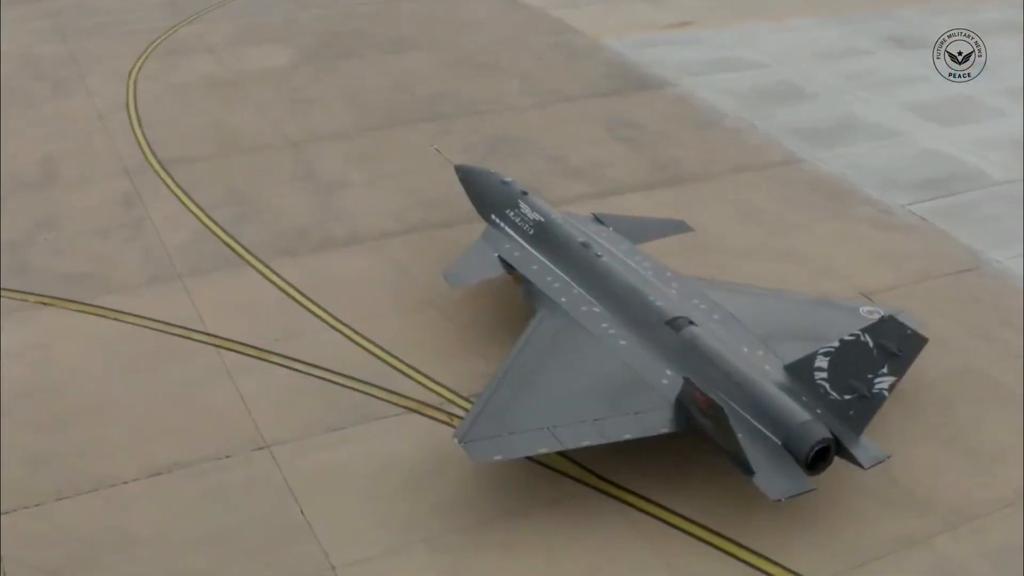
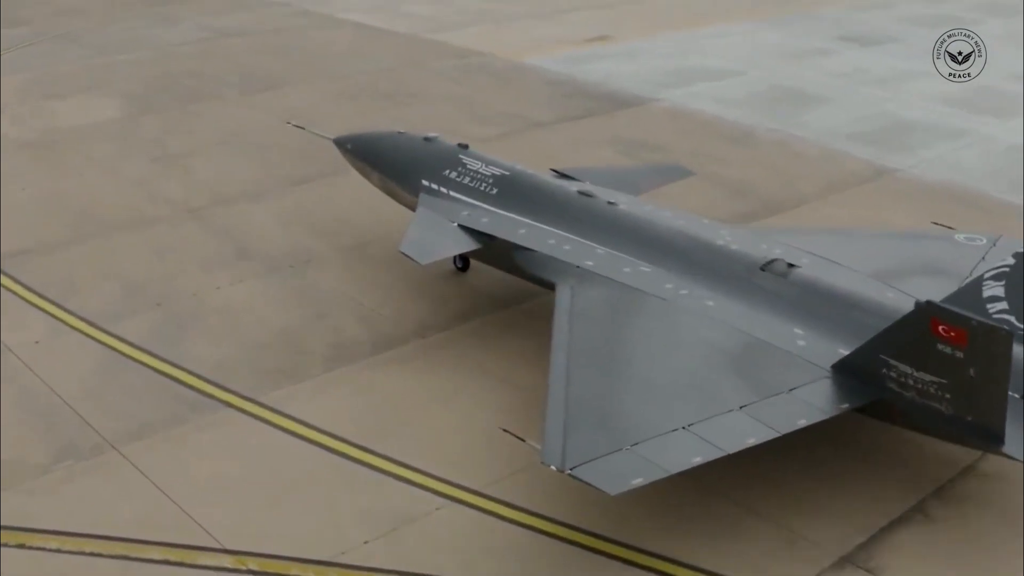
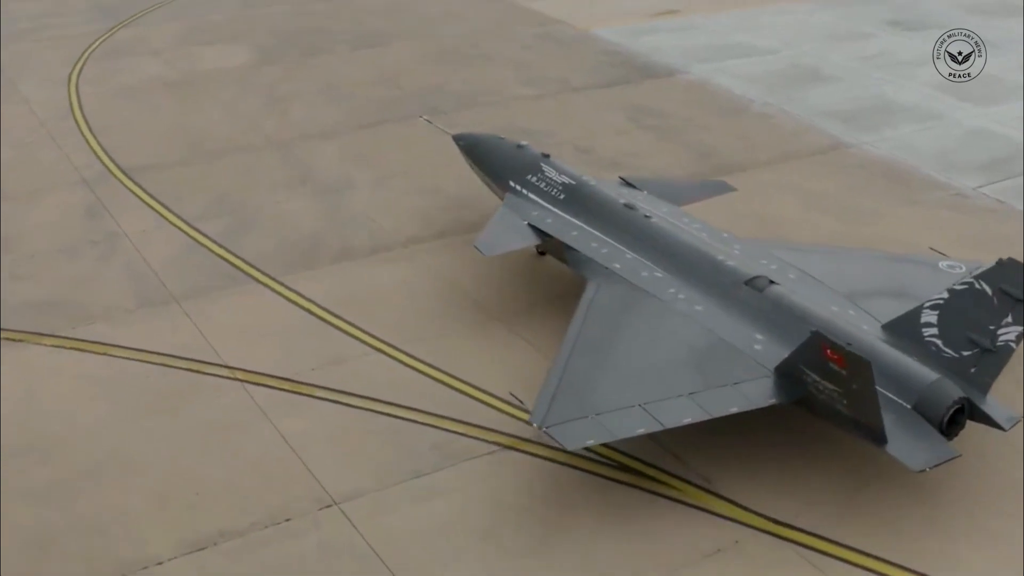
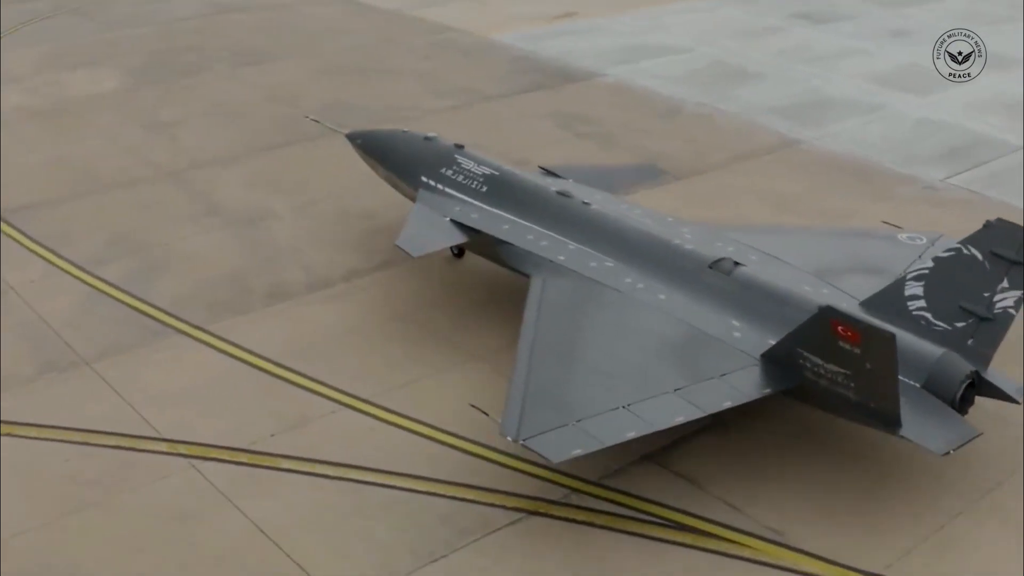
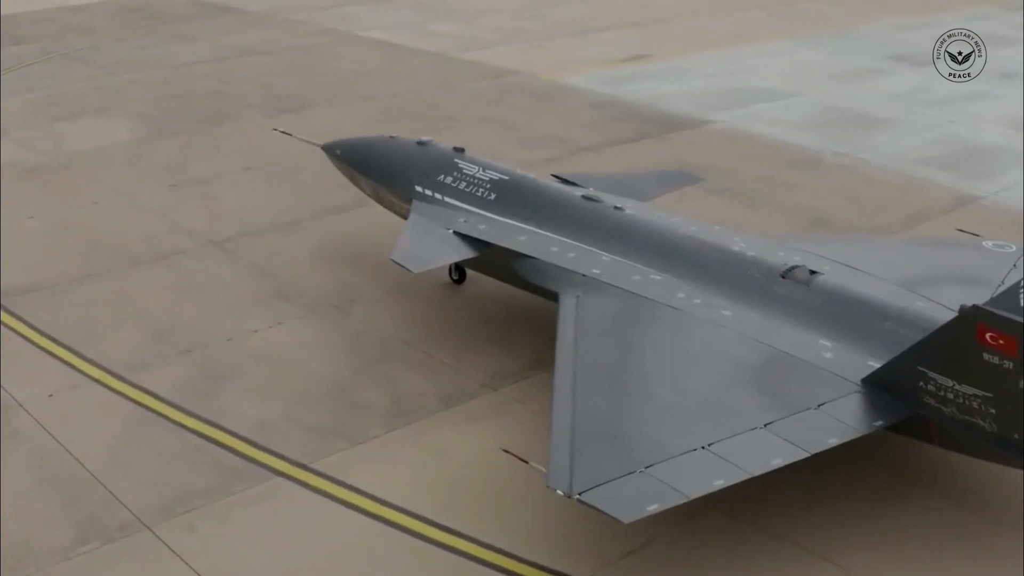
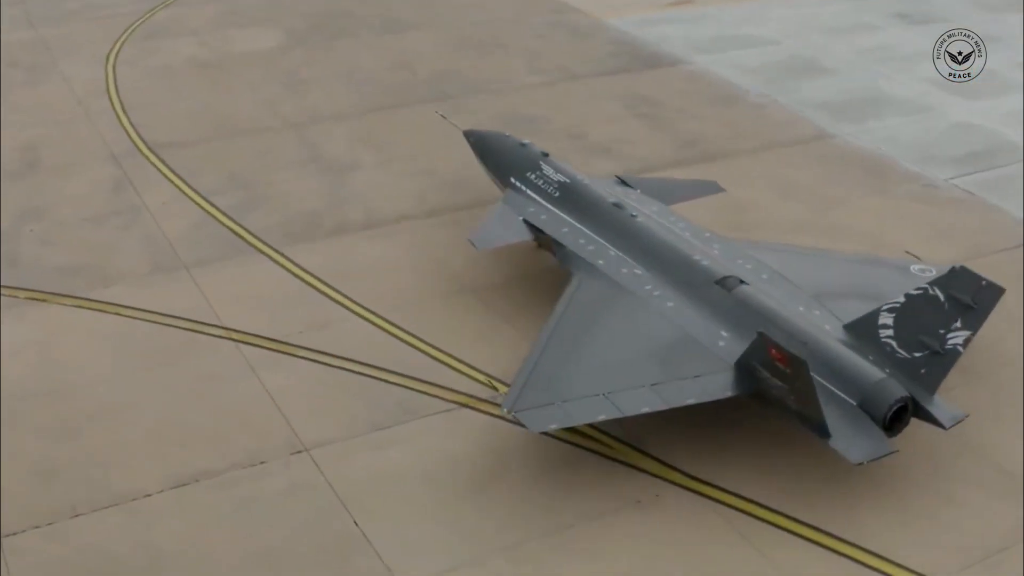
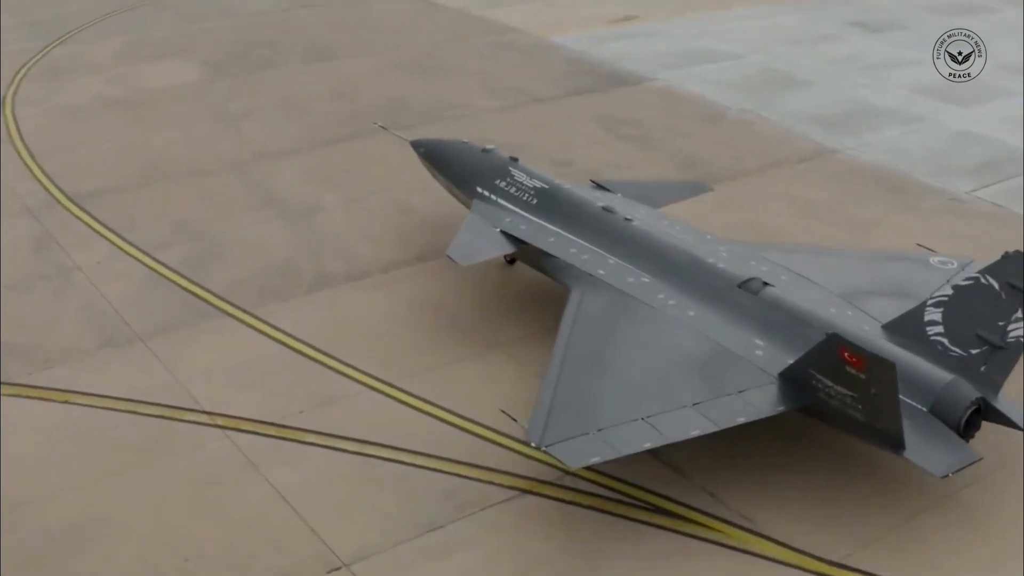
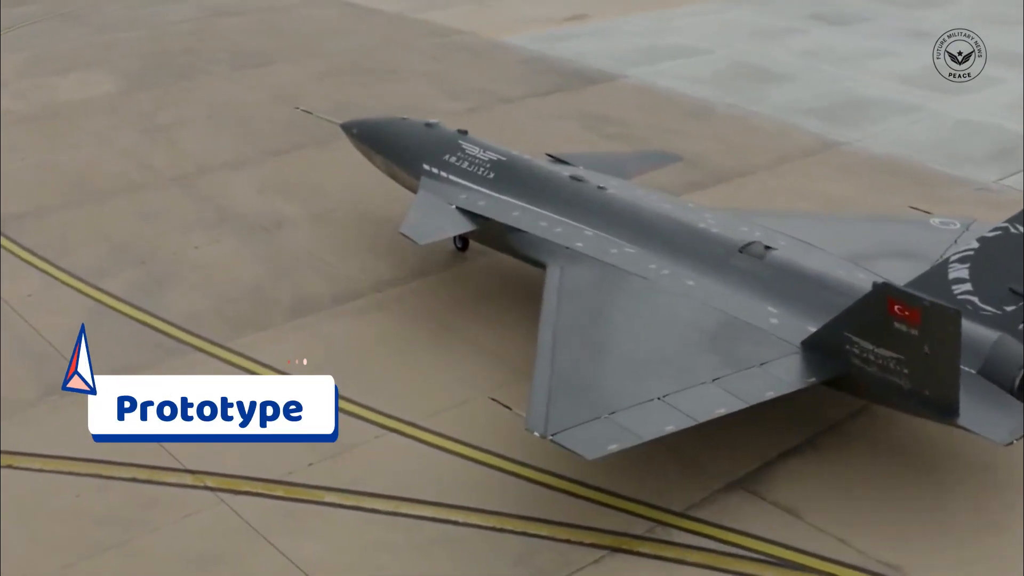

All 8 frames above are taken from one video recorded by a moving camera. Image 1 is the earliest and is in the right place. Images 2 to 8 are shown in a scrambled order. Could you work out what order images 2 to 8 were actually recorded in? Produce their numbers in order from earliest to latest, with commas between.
6, 3, 7, 4, 8, 2, 5
